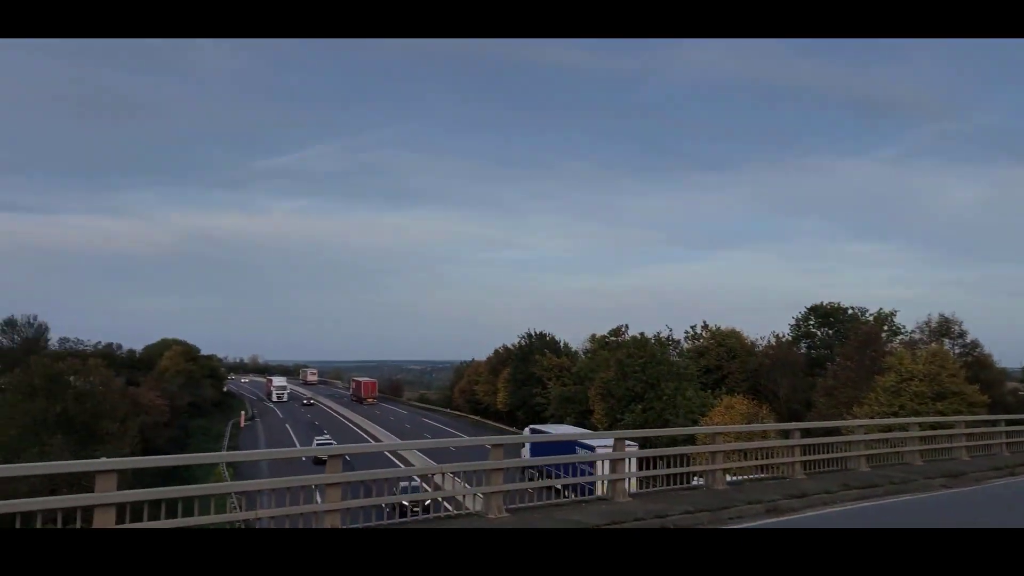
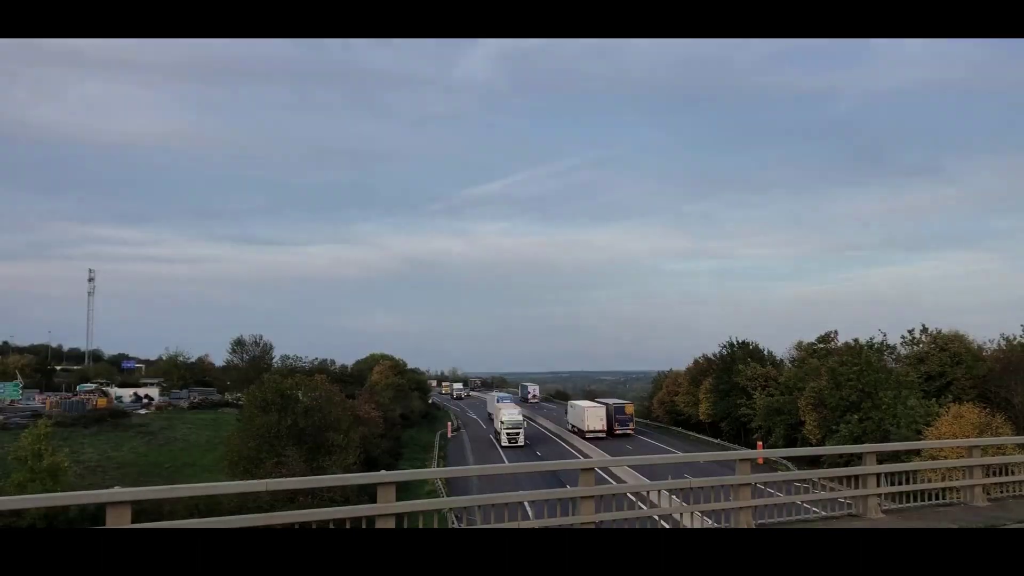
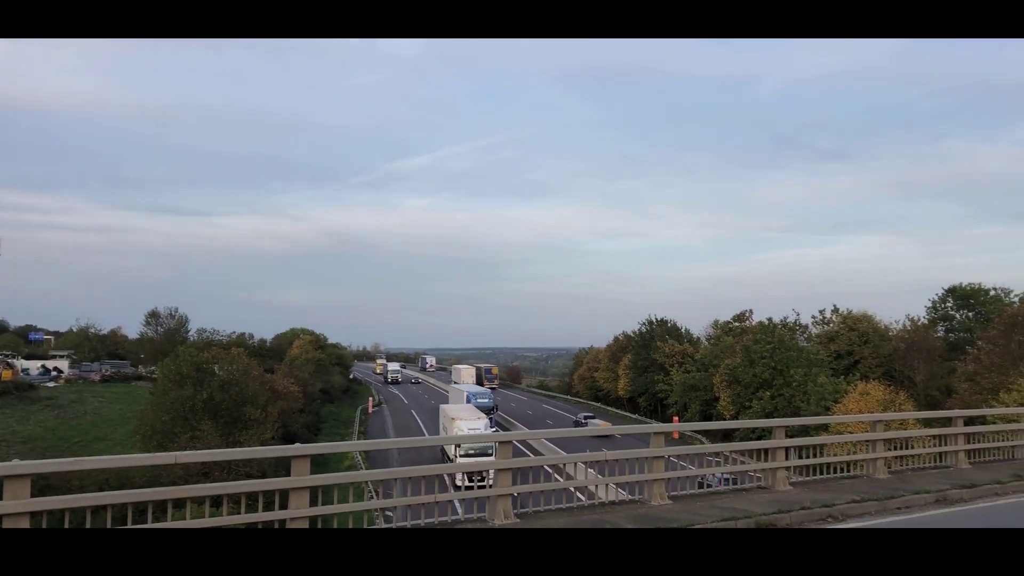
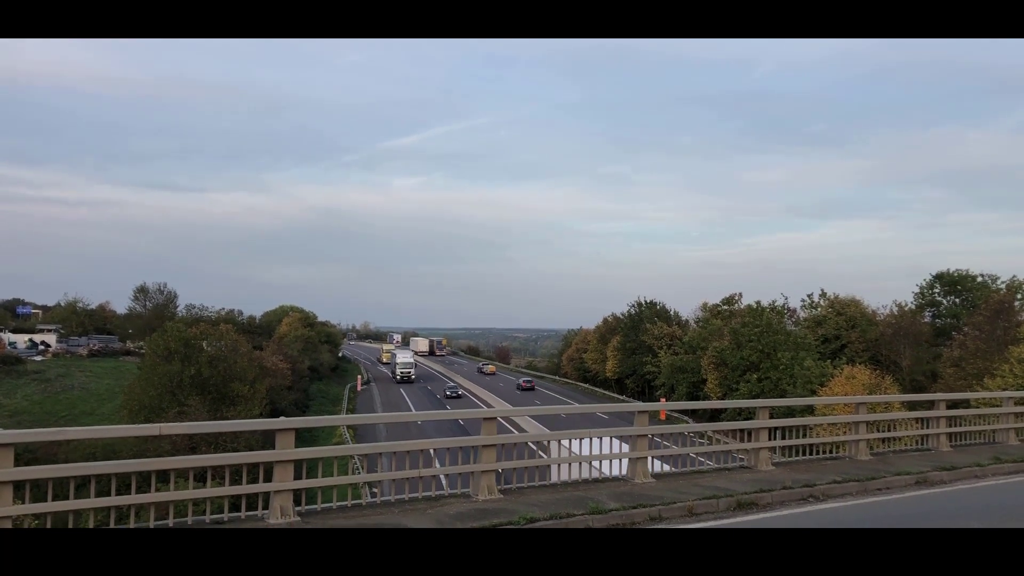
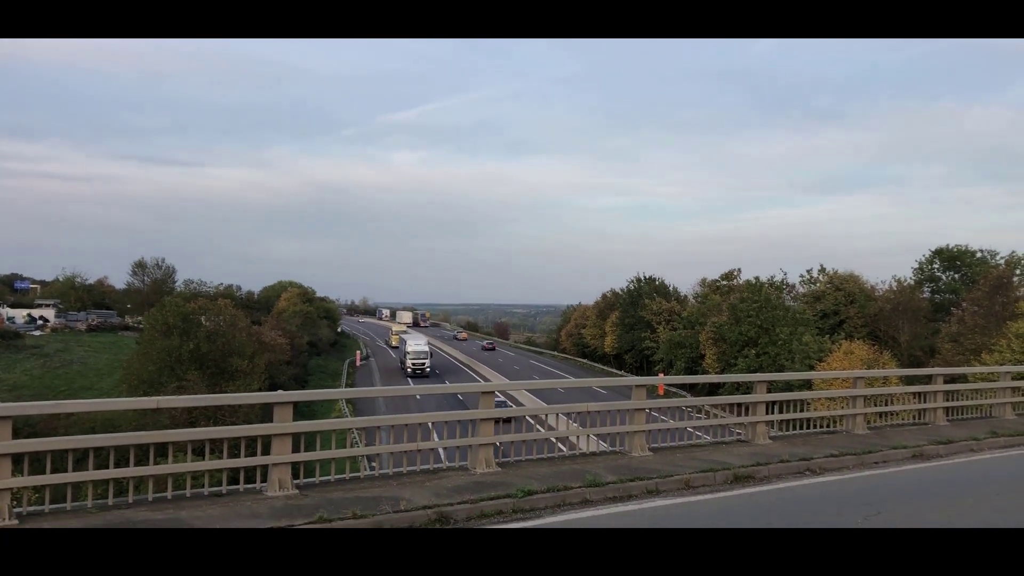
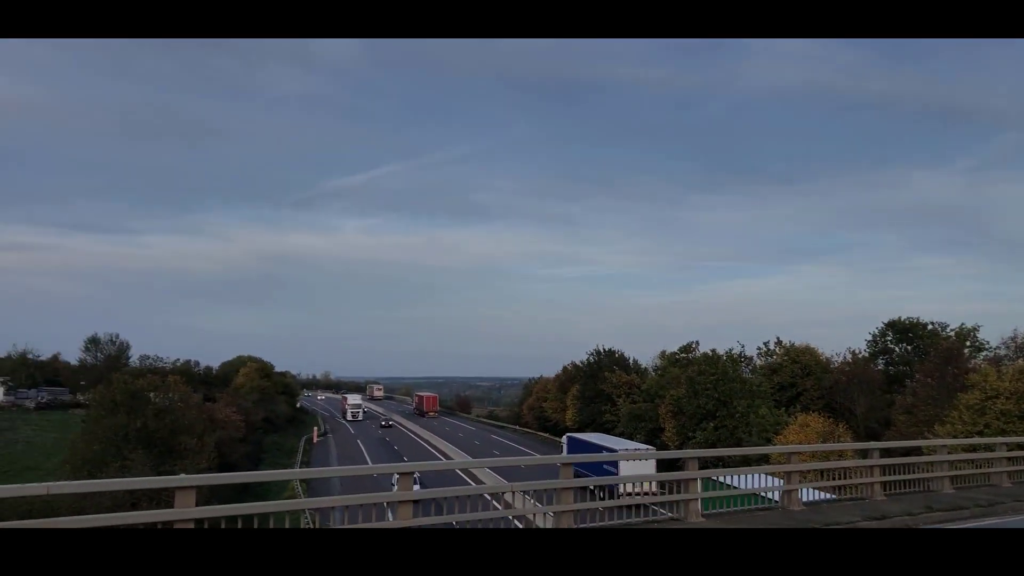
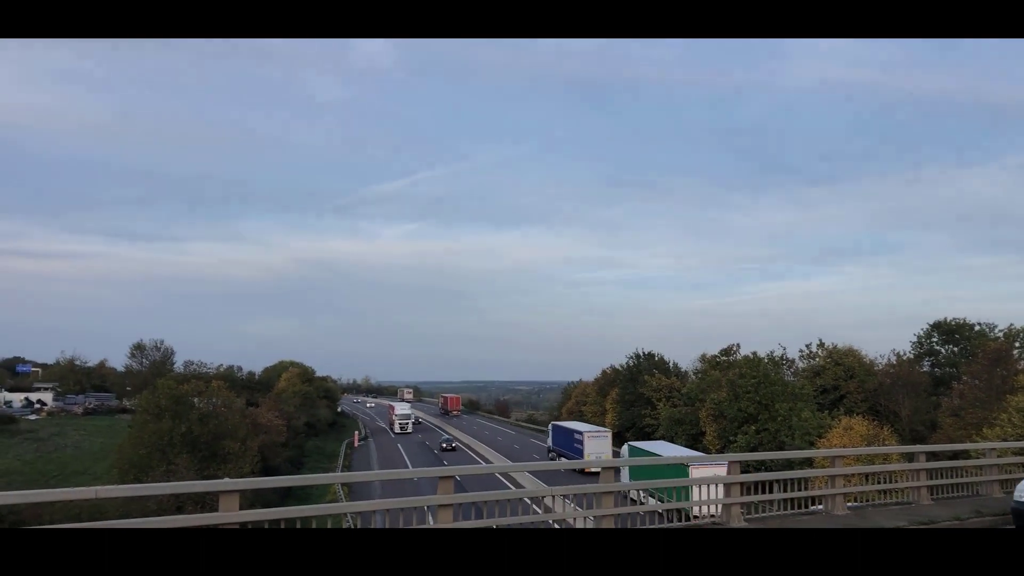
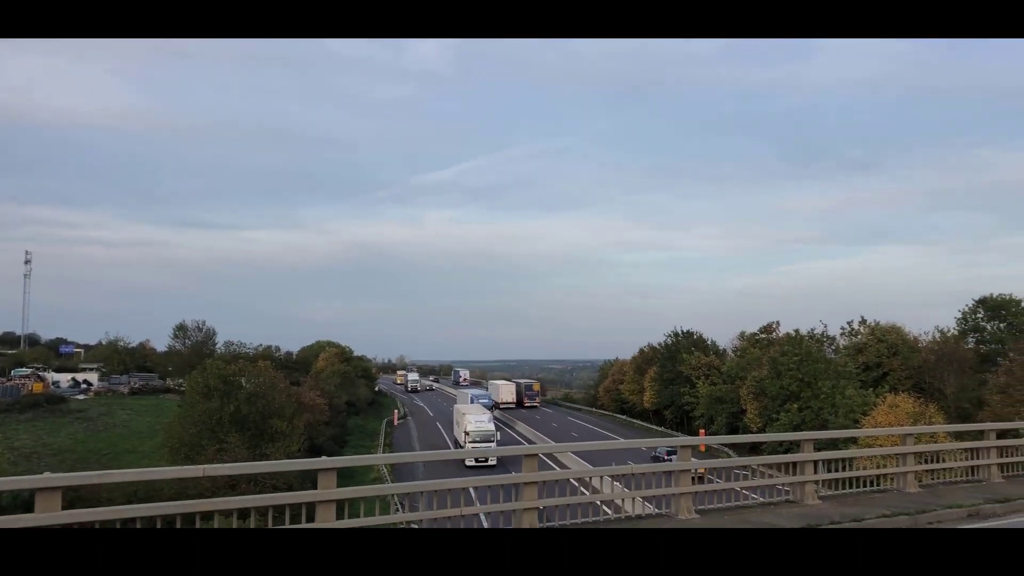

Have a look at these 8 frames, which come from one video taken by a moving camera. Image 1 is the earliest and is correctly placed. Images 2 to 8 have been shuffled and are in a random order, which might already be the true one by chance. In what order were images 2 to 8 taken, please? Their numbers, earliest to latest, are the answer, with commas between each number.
6, 7, 2, 8, 3, 4, 5
